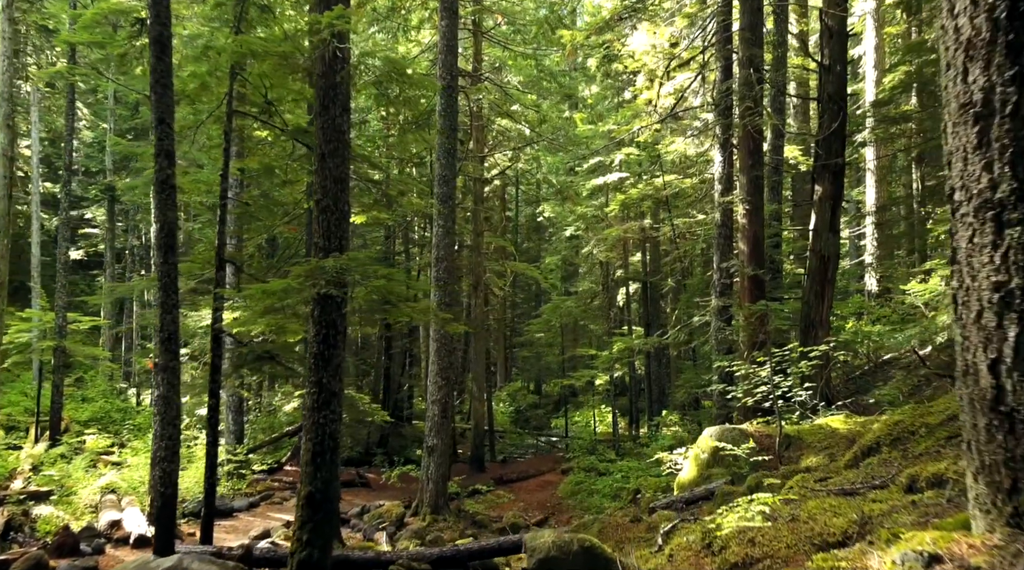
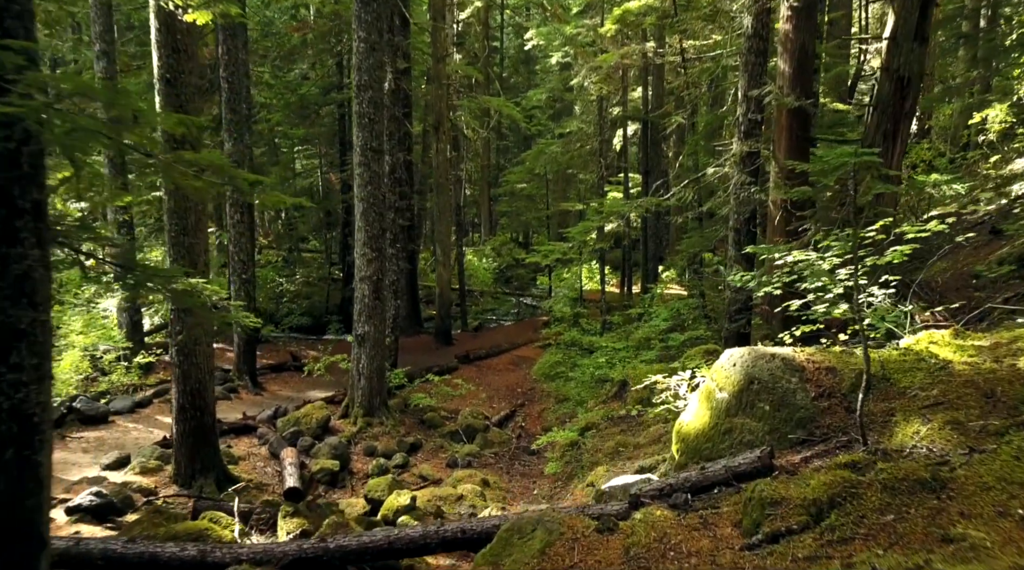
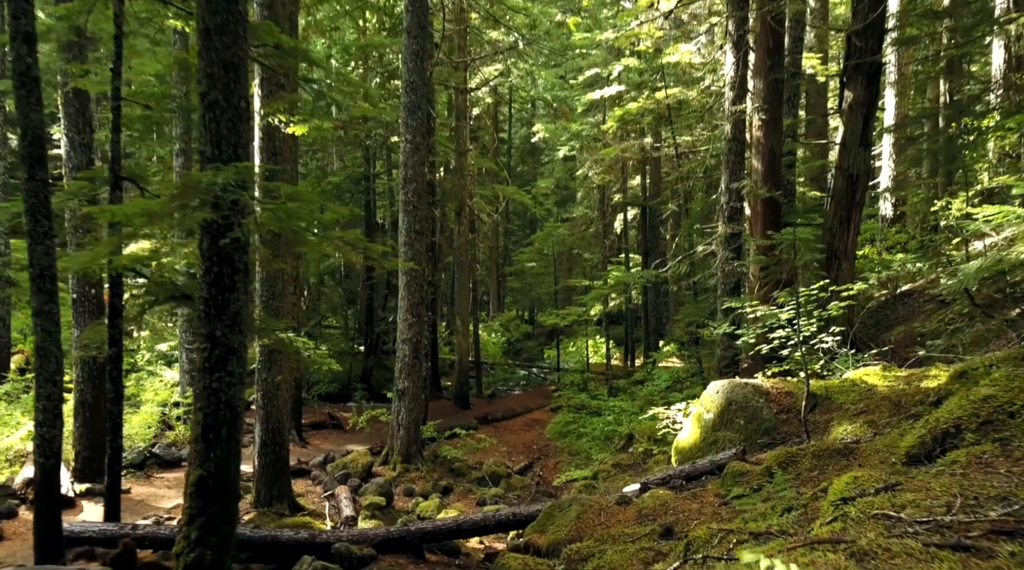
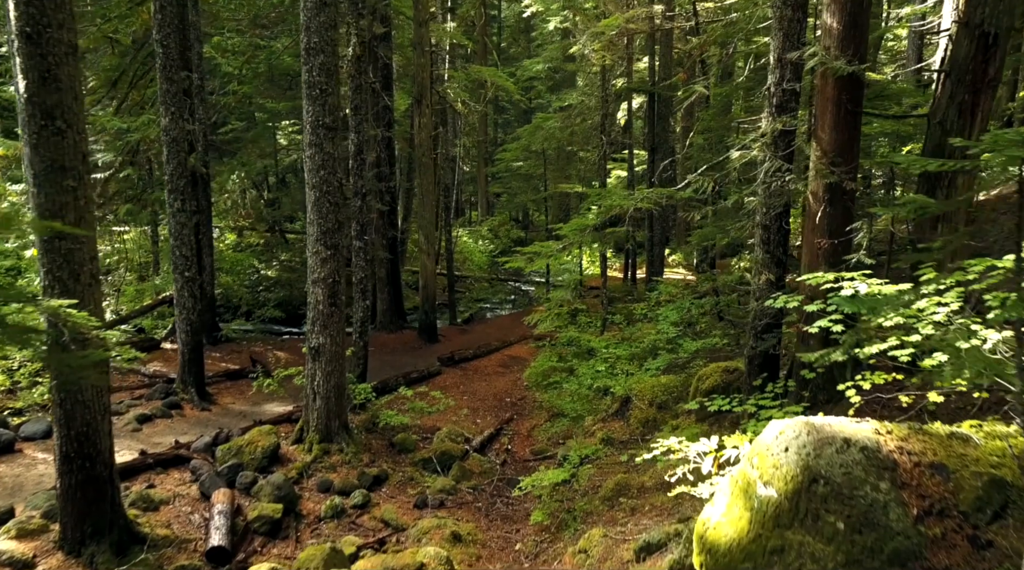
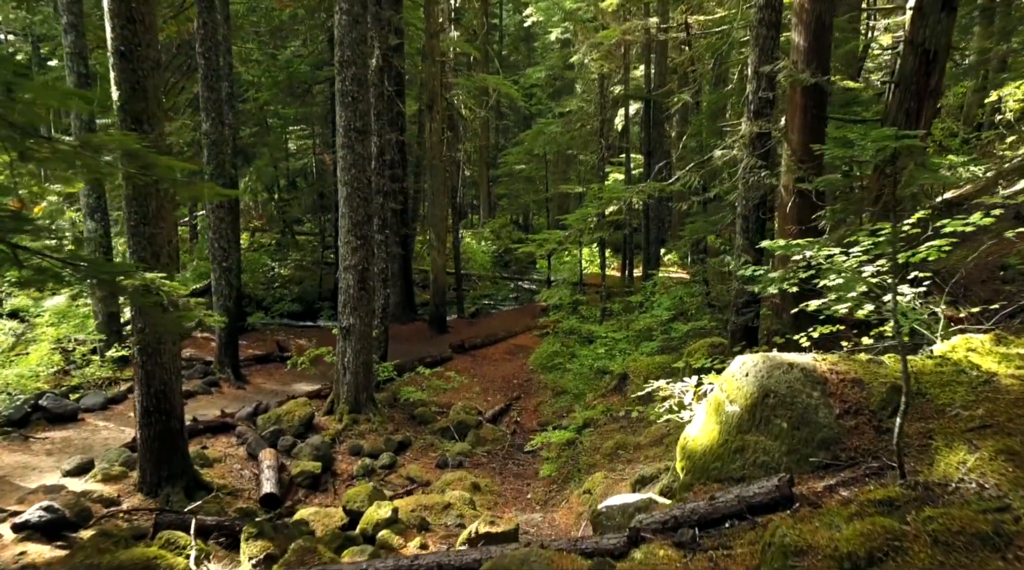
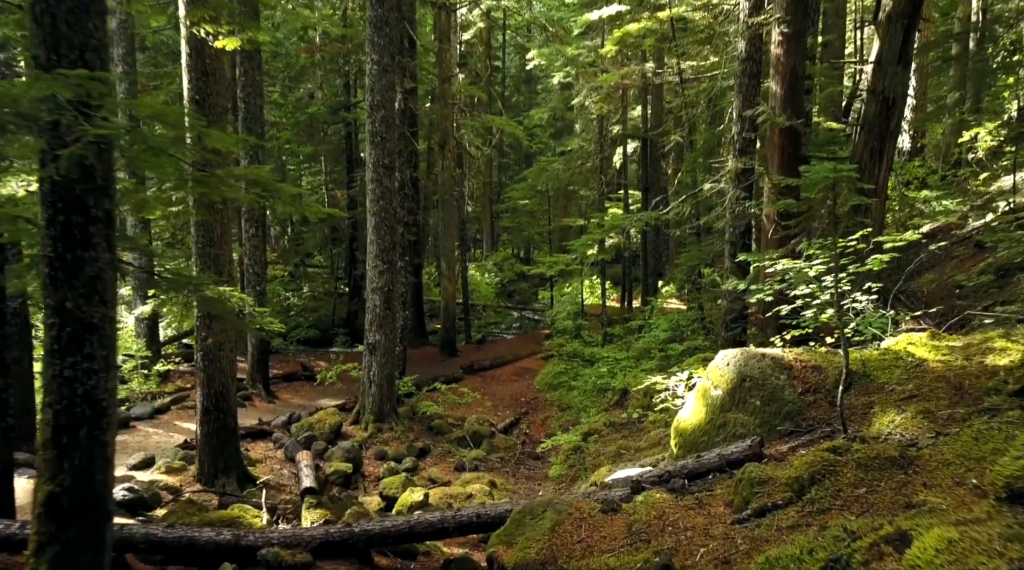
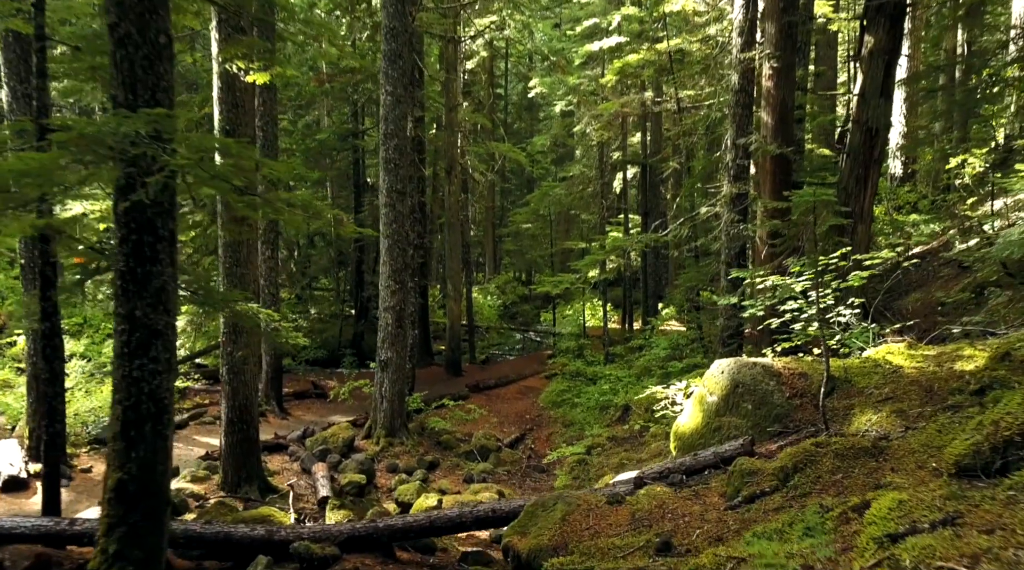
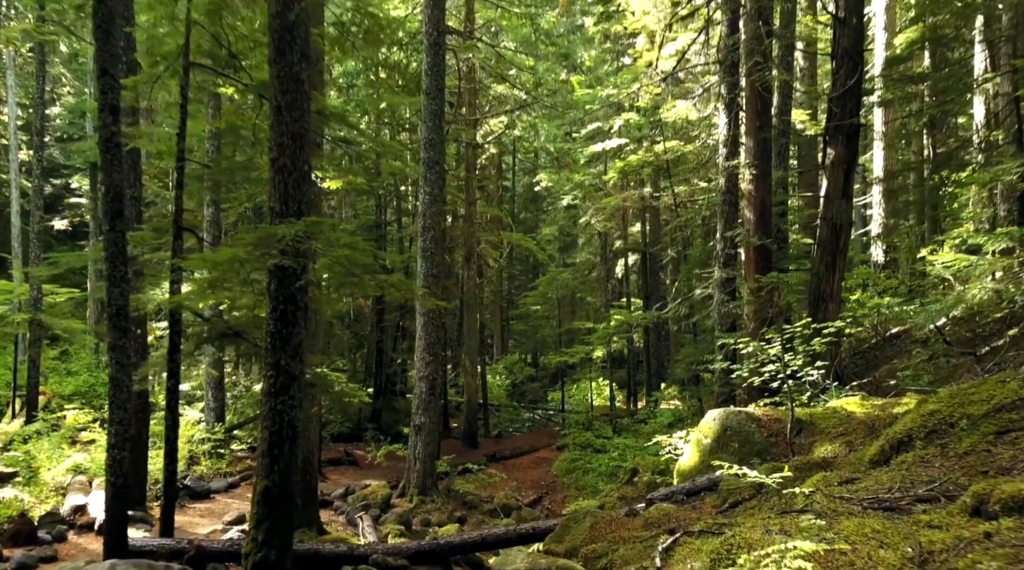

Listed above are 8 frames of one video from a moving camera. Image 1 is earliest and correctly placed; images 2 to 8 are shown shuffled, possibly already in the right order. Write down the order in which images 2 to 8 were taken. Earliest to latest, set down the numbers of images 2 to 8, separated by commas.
8, 3, 7, 6, 2, 5, 4
